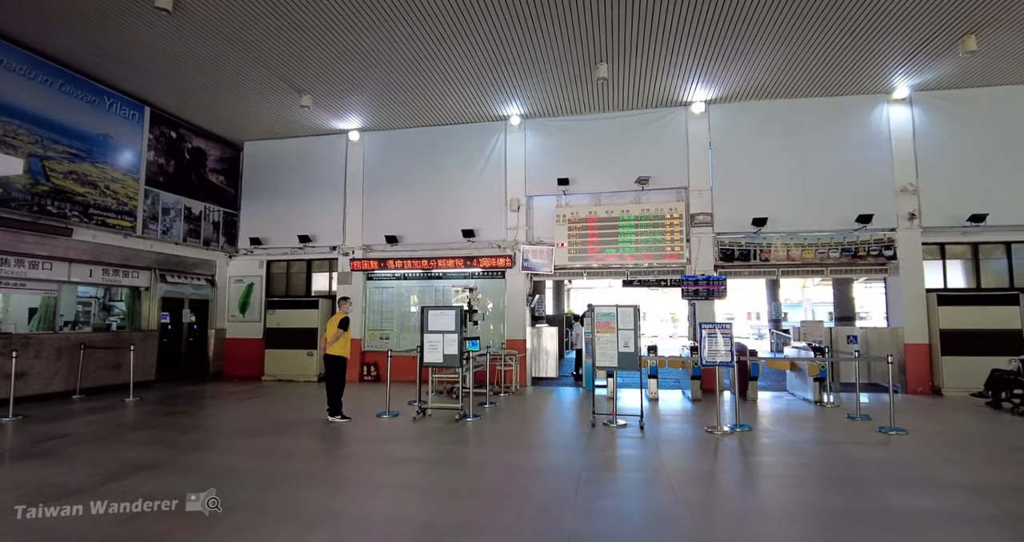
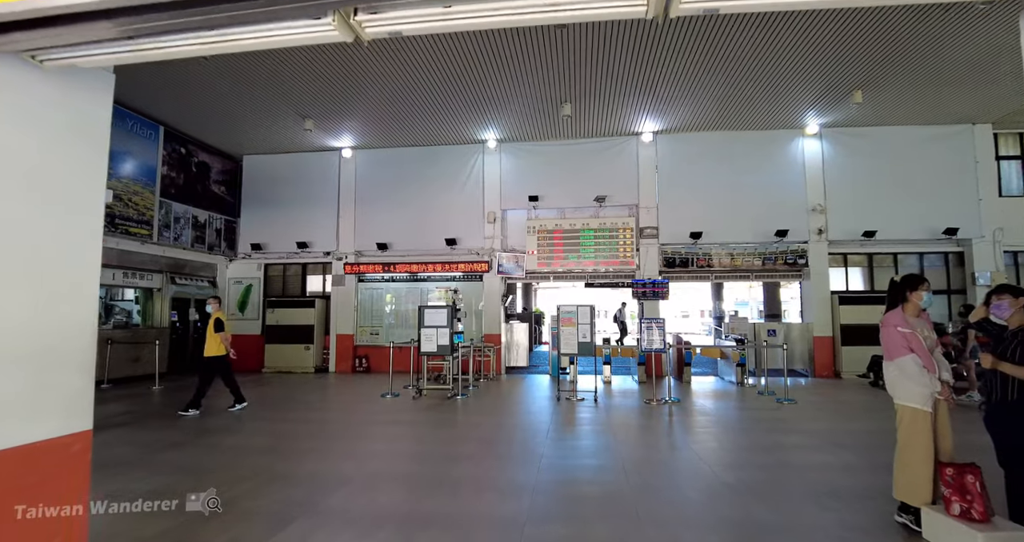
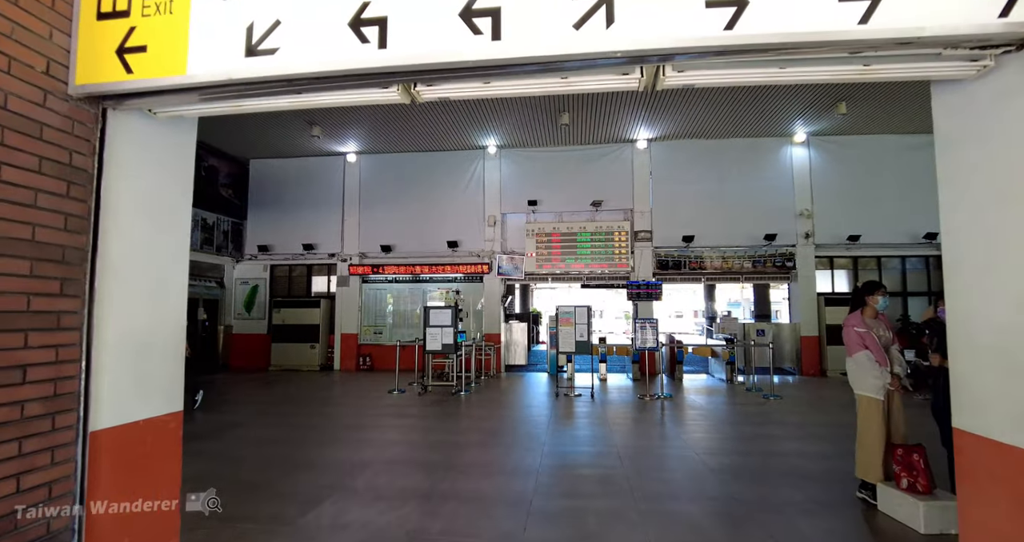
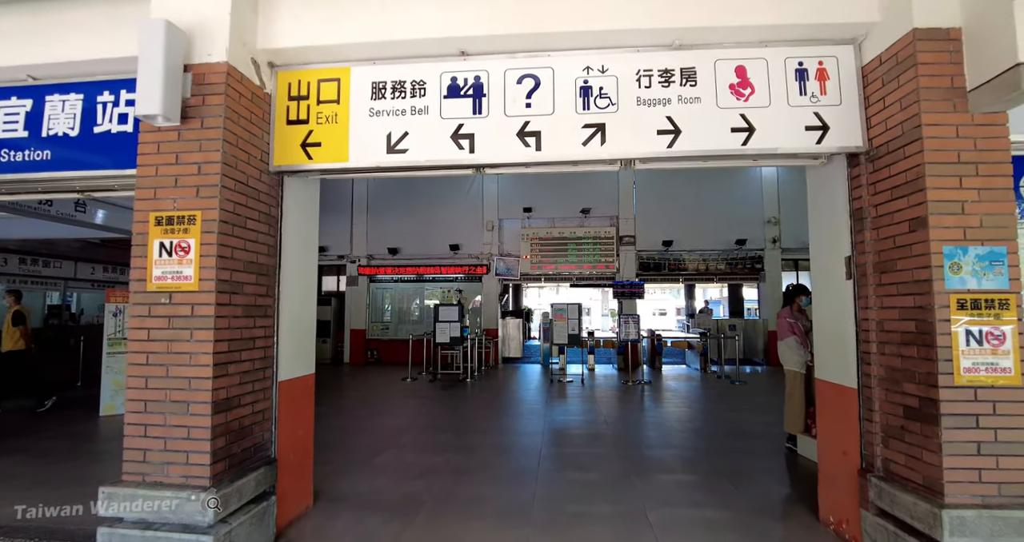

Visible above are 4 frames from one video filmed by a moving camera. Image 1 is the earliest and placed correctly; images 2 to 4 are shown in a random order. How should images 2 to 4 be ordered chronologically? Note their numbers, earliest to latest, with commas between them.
2, 3, 4
